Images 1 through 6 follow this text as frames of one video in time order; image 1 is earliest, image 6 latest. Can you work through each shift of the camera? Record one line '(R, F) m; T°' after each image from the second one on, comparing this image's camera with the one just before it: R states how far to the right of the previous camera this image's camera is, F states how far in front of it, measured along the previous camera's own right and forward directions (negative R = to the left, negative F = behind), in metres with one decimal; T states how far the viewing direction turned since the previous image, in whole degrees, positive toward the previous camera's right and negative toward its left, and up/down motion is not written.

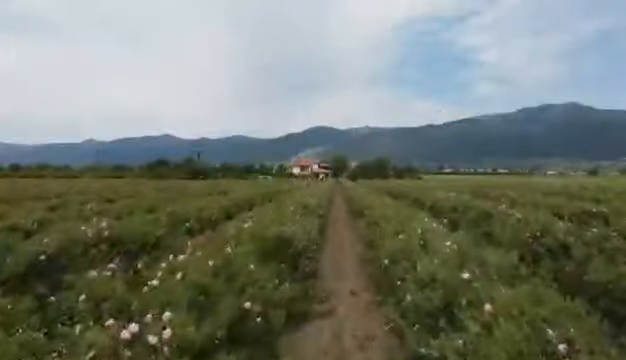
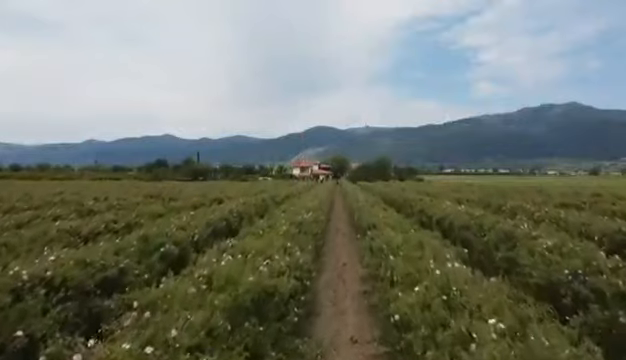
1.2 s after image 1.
(+0.1, +1.8) m; 0°
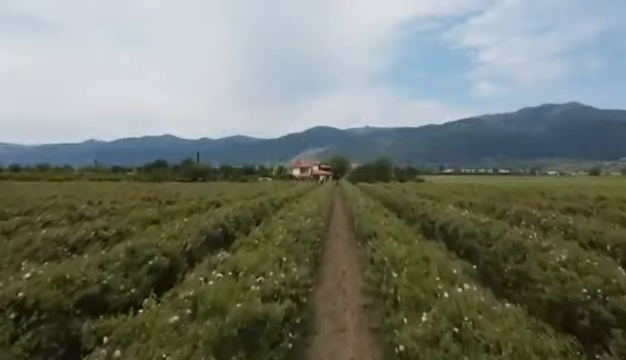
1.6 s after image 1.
(0.0, +0.6) m; 0°
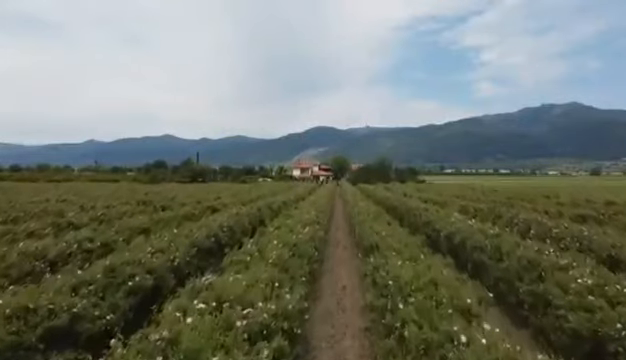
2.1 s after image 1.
(+0.1, +1.0) m; 0°
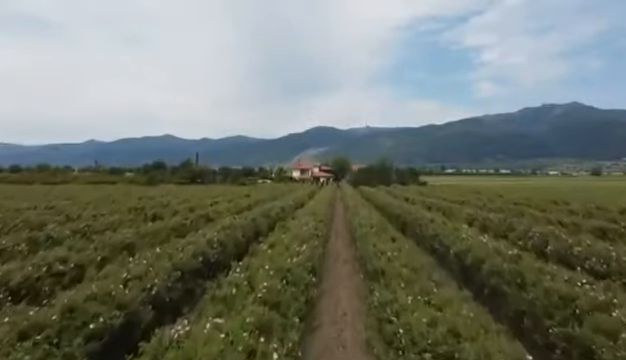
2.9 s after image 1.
(+0.1, +1.5) m; 0°
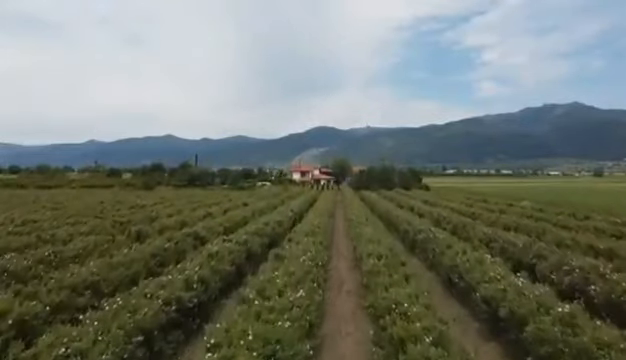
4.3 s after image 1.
(0.0, +2.8) m; 0°
